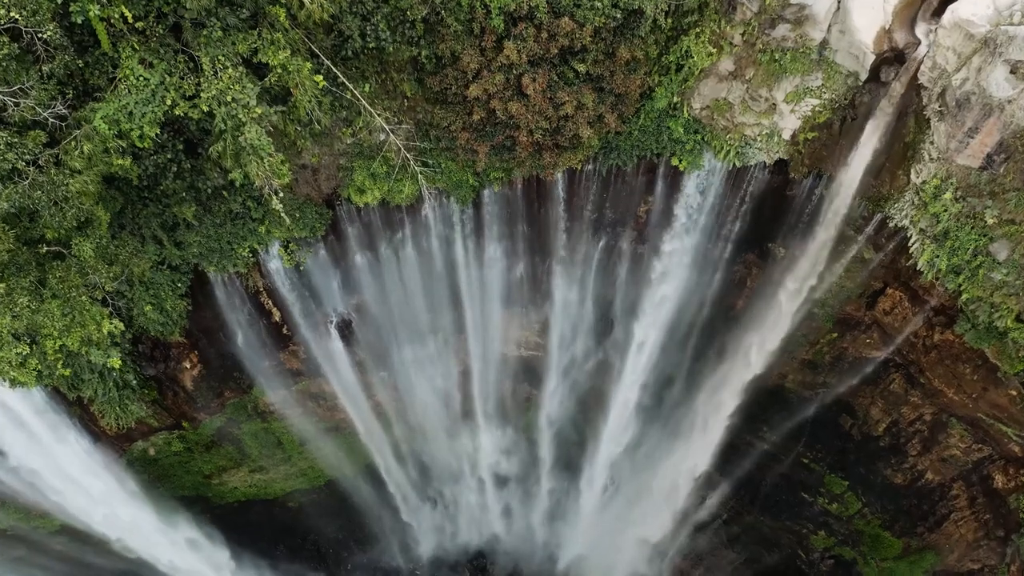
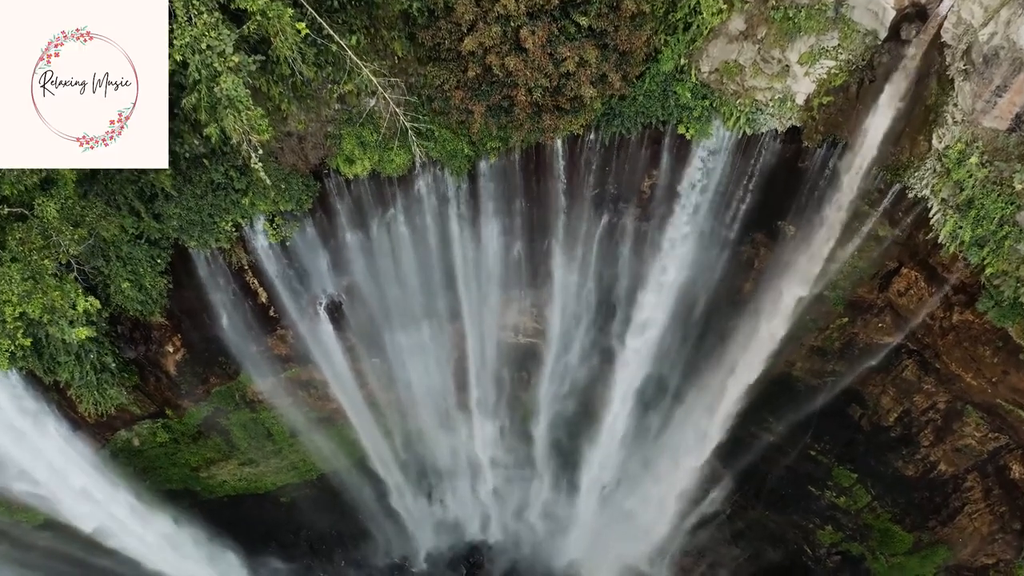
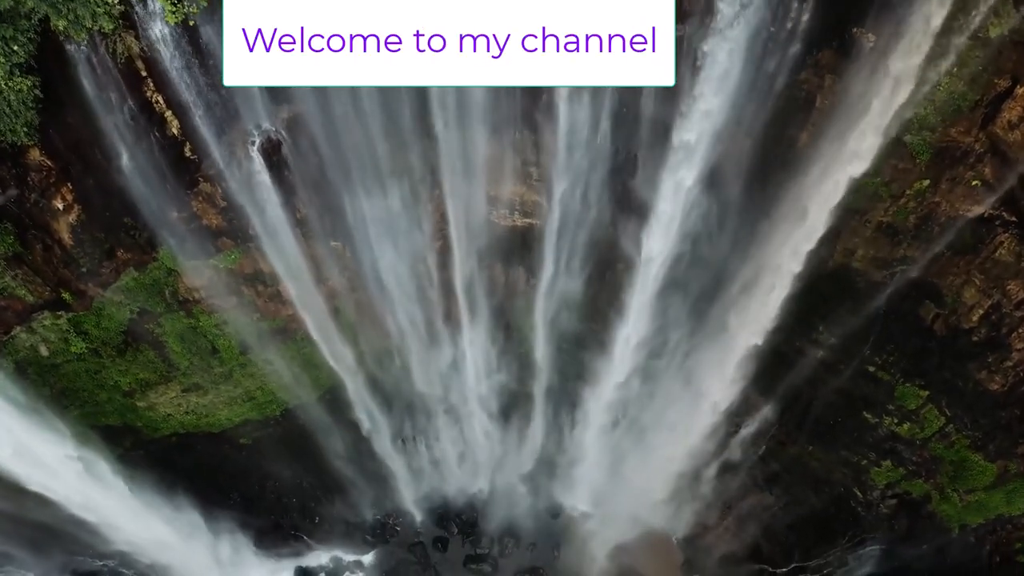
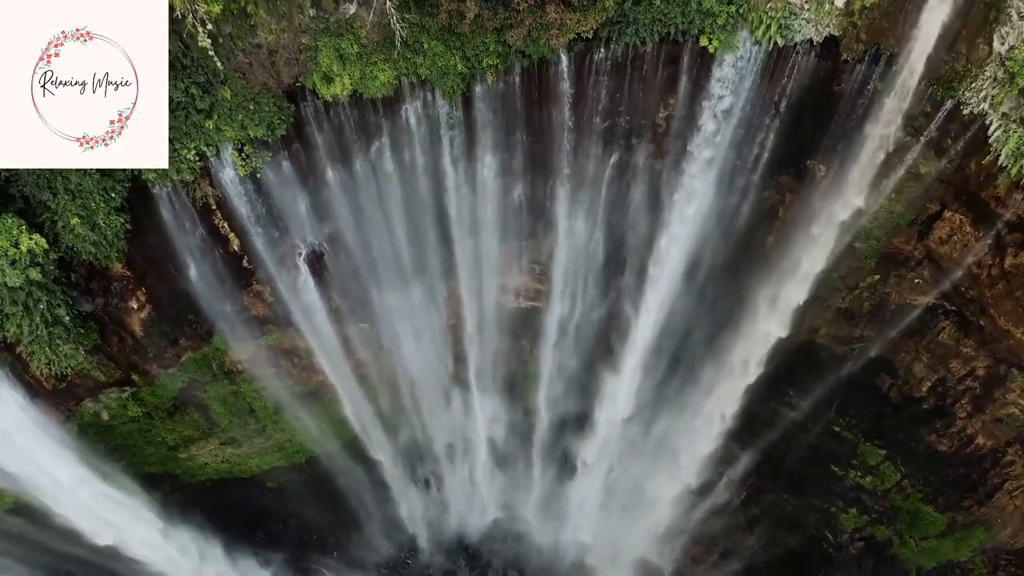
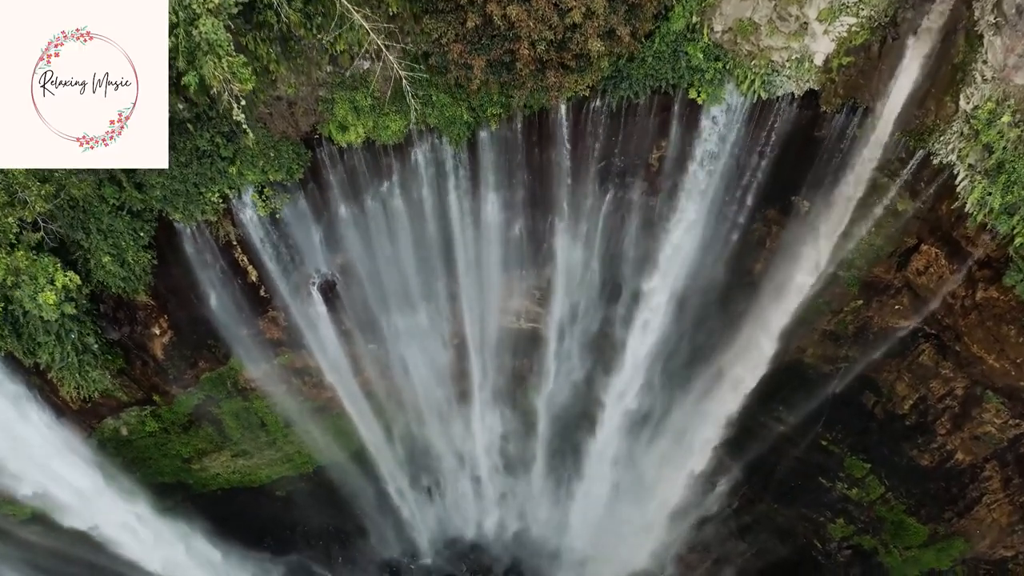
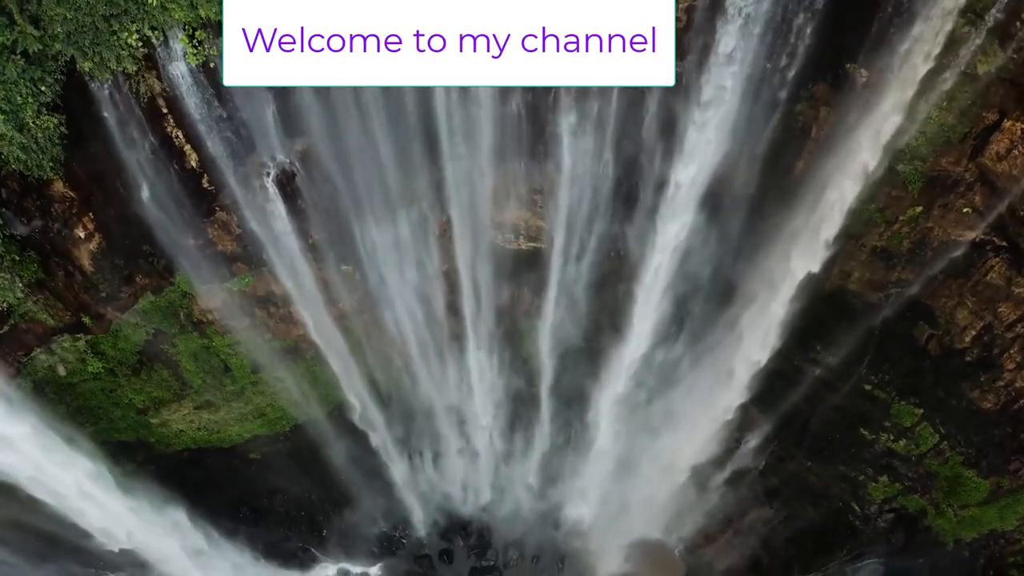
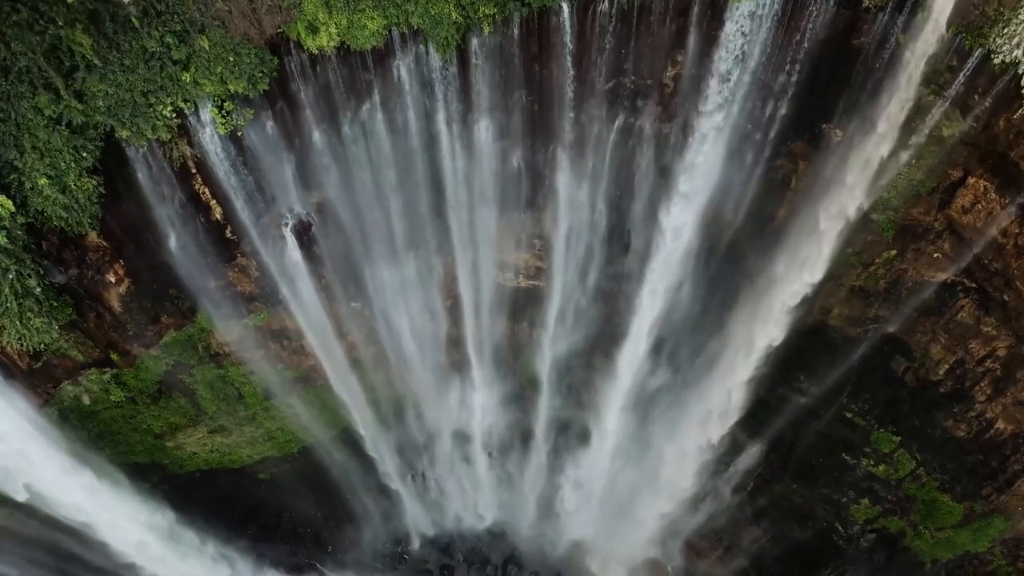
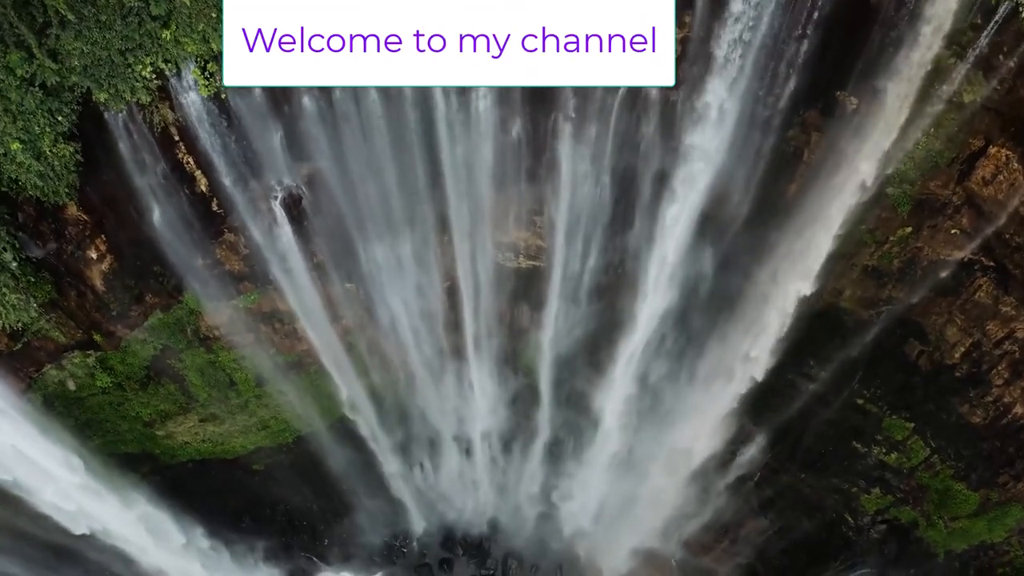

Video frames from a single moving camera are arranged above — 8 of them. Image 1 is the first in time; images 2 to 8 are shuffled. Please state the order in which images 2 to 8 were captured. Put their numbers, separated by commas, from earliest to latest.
2, 5, 4, 7, 8, 6, 3
